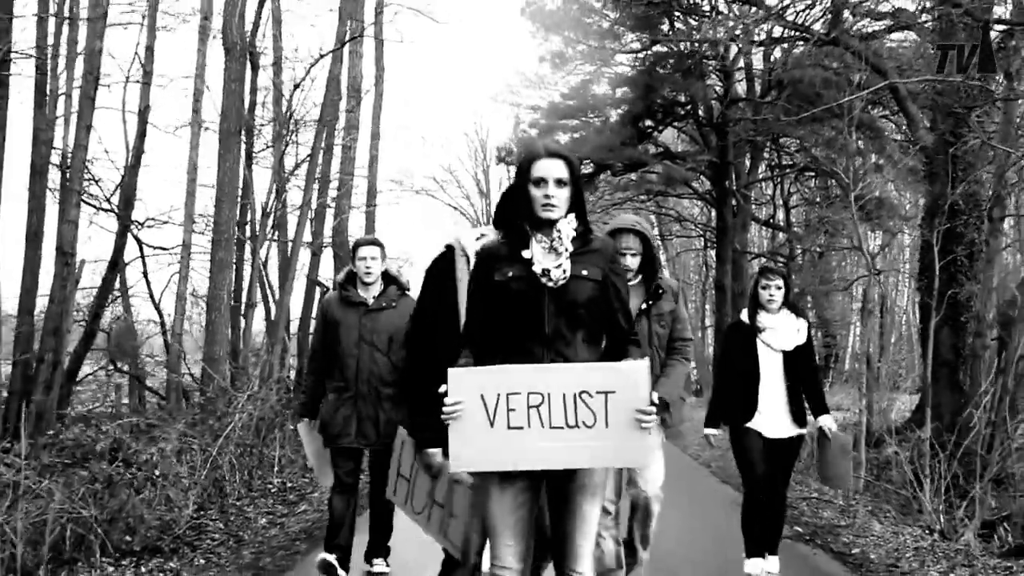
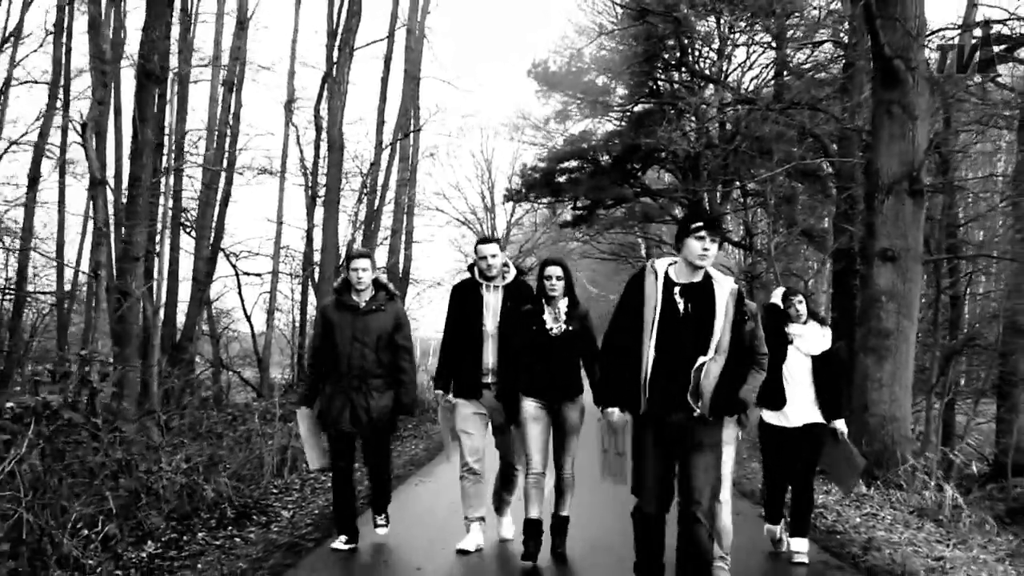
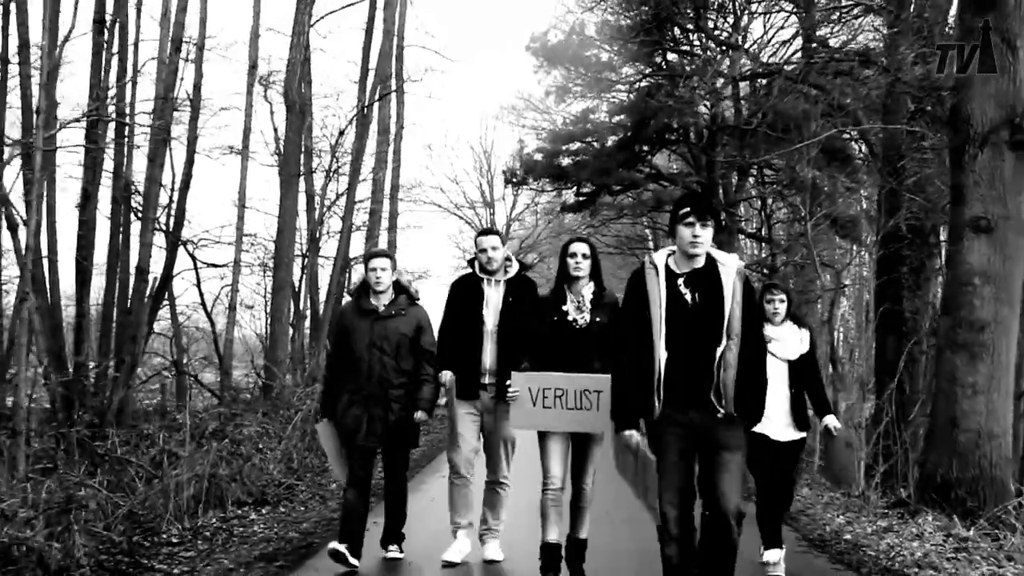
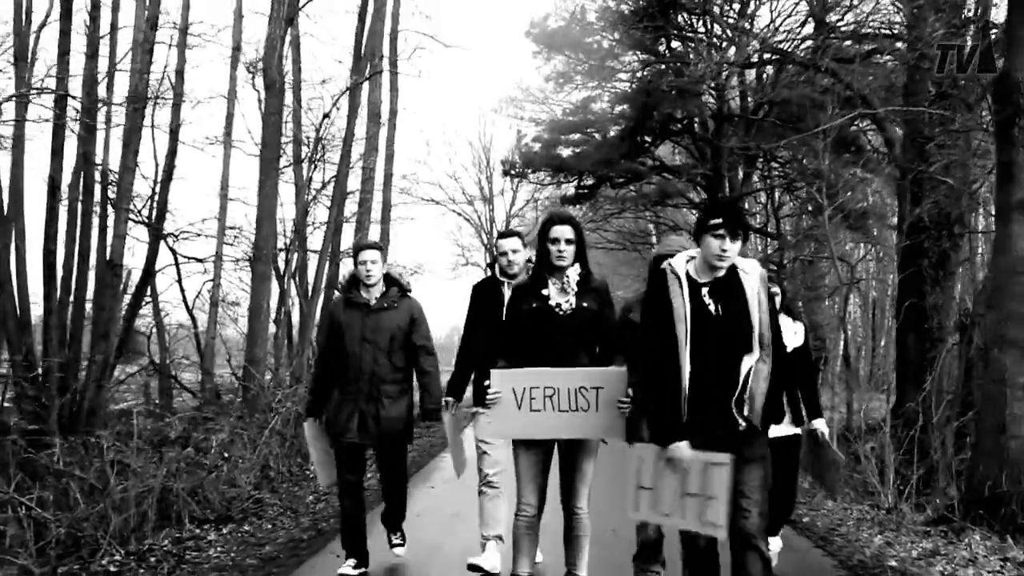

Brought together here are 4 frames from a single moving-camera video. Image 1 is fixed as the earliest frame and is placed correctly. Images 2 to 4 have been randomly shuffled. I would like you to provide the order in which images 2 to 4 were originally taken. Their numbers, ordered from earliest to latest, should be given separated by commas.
4, 3, 2
